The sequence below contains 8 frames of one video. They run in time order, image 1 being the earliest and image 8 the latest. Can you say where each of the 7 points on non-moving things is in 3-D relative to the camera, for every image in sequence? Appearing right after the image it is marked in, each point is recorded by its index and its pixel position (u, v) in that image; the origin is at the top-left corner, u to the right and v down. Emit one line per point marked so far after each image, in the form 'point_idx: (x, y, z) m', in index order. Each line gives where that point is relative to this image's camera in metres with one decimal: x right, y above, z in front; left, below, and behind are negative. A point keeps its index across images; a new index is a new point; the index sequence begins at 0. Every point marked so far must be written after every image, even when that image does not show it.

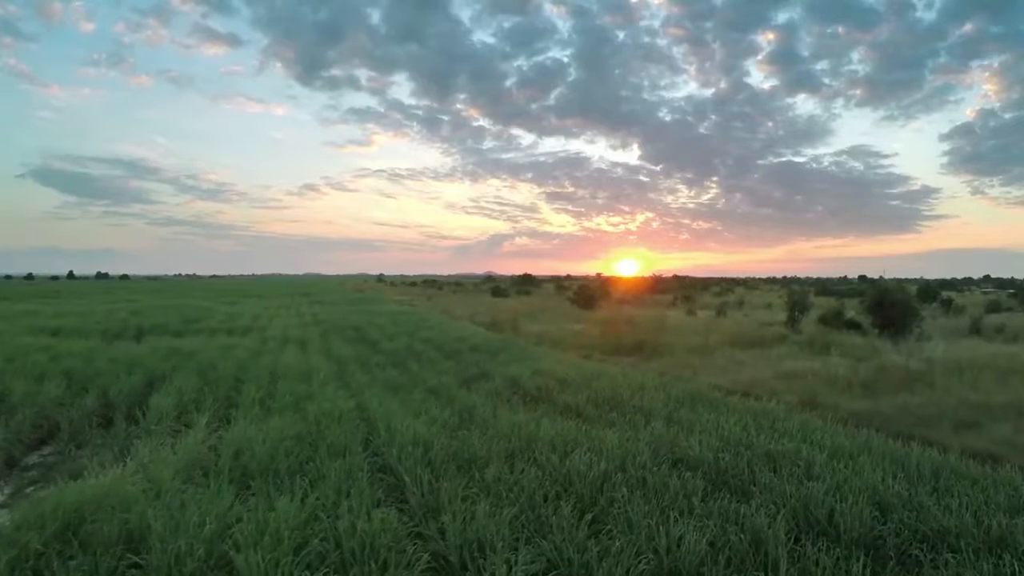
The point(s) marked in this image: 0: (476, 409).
0: (-0.8, -2.4, +13.1) m
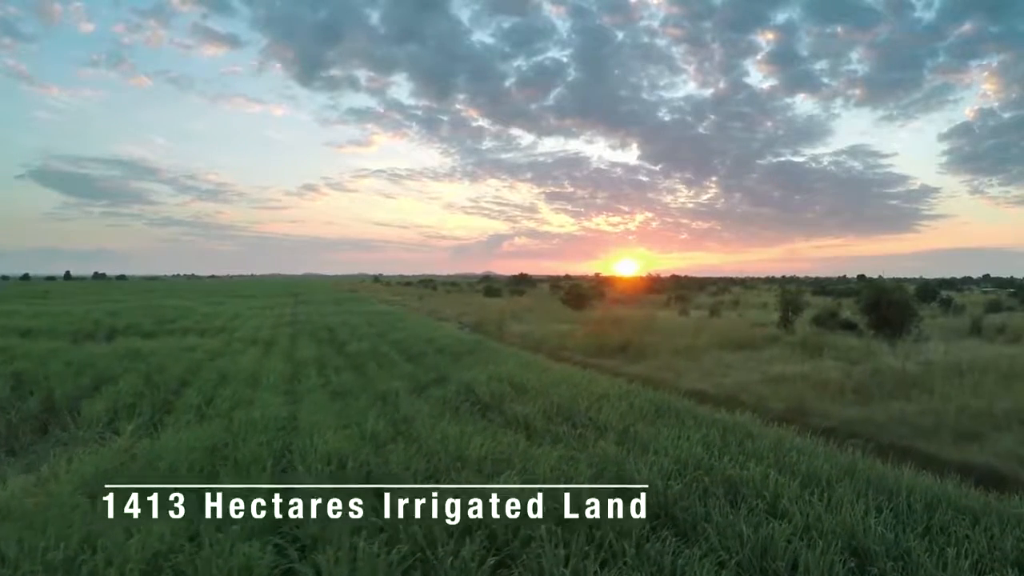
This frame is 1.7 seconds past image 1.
0: (-1.8, -2.3, +11.7) m
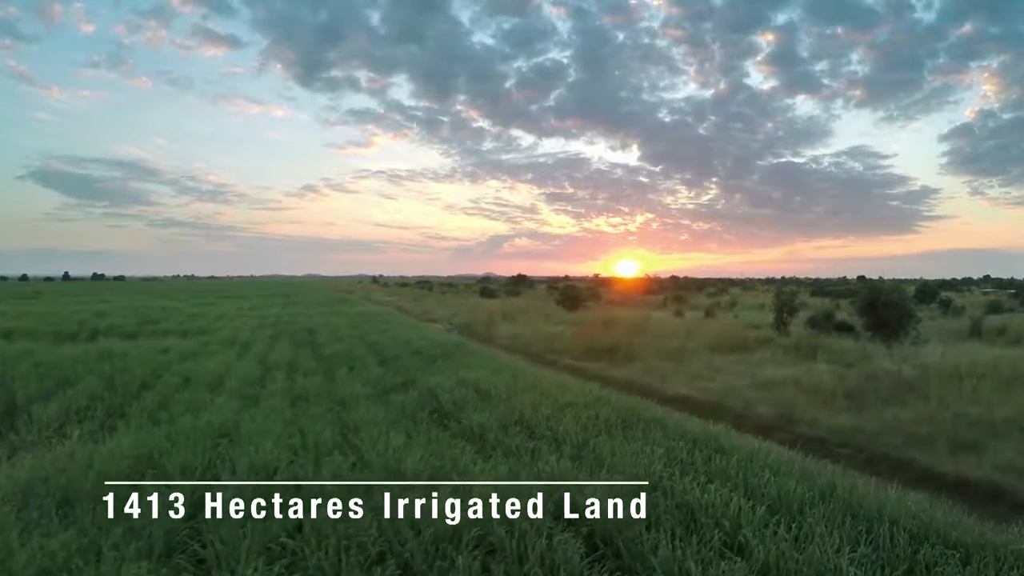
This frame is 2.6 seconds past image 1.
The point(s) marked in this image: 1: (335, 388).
0: (-2.4, -2.3, +10.9) m
1: (-4.4, -2.4, +16.1) m
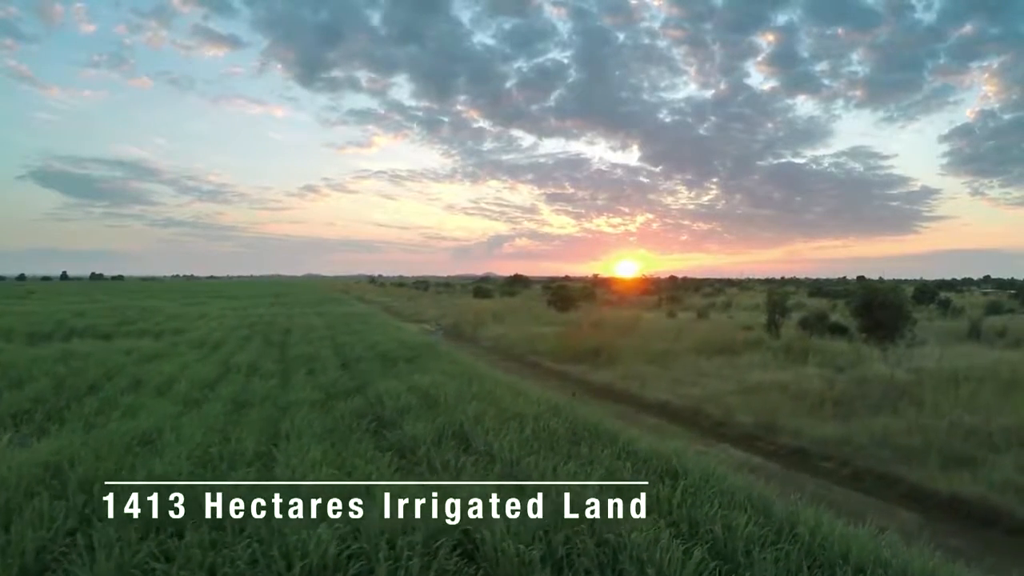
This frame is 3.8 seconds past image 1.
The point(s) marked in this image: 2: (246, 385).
0: (-3.2, -2.3, +9.8) m
1: (-5.2, -2.4, +15.0) m
2: (-7.0, -2.5, +17.3) m
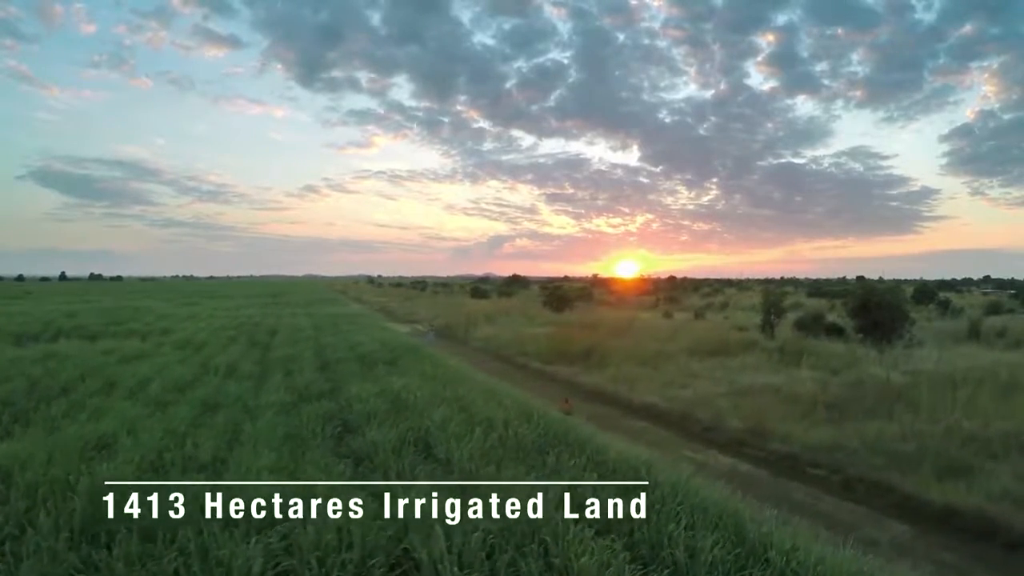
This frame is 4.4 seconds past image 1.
0: (-3.7, -2.3, +9.3) m
1: (-5.6, -2.4, +14.5) m
2: (-7.4, -2.5, +16.7) m
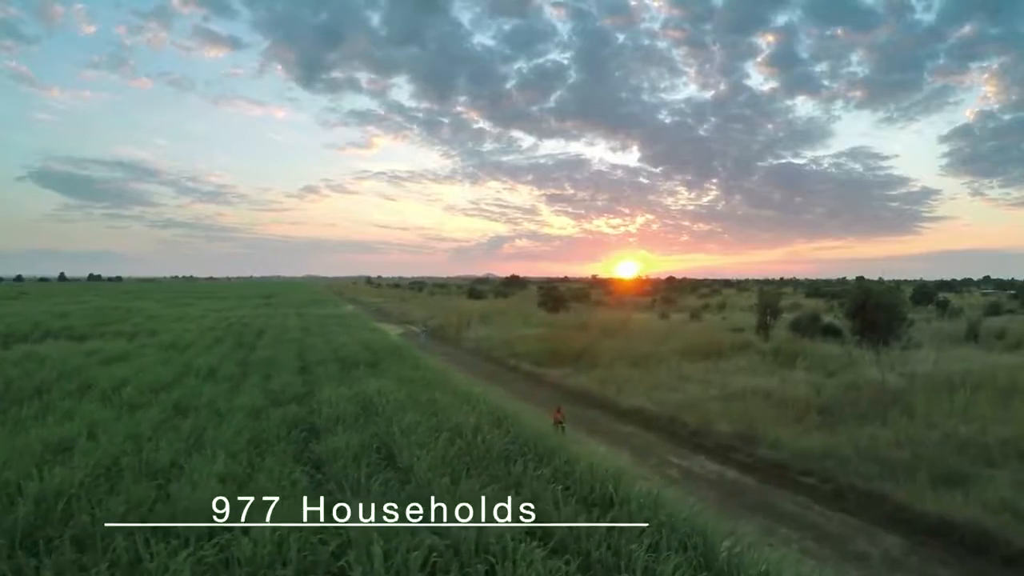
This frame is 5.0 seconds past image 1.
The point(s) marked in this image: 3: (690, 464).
0: (-4.1, -2.3, +8.8) m
1: (-6.0, -2.4, +14.0) m
2: (-7.8, -2.5, +16.2) m
3: (+3.2, -3.2, +11.9) m
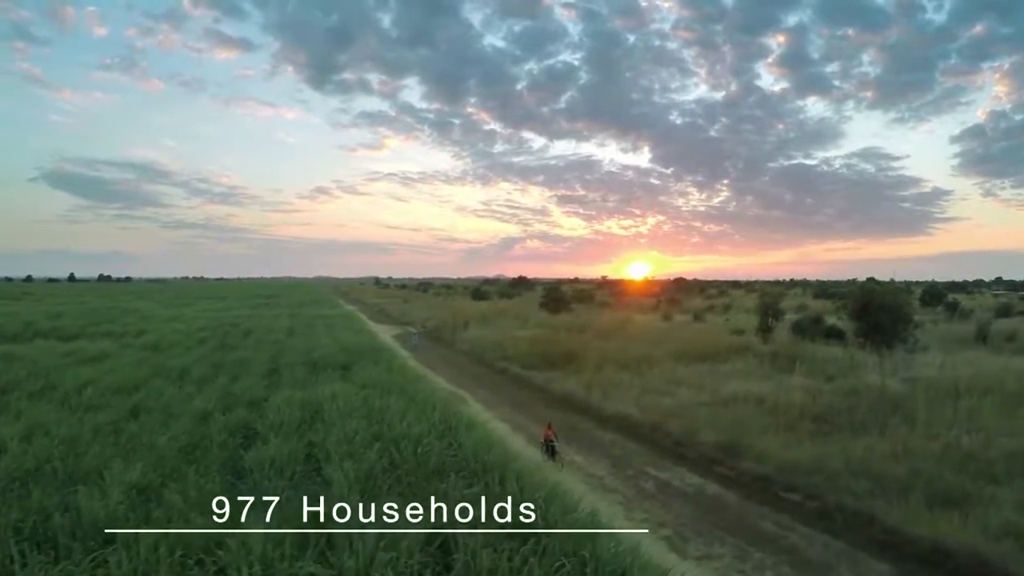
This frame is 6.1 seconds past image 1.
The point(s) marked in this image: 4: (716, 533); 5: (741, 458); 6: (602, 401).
0: (-4.7, -2.3, +8.0) m
1: (-6.6, -2.4, +13.3) m
2: (-8.3, -2.5, +15.6) m
3: (+2.6, -3.2, +11.1) m
4: (+2.7, -3.2, +8.7) m
5: (+4.0, -3.0, +11.5) m
6: (+2.3, -2.8, +16.6) m
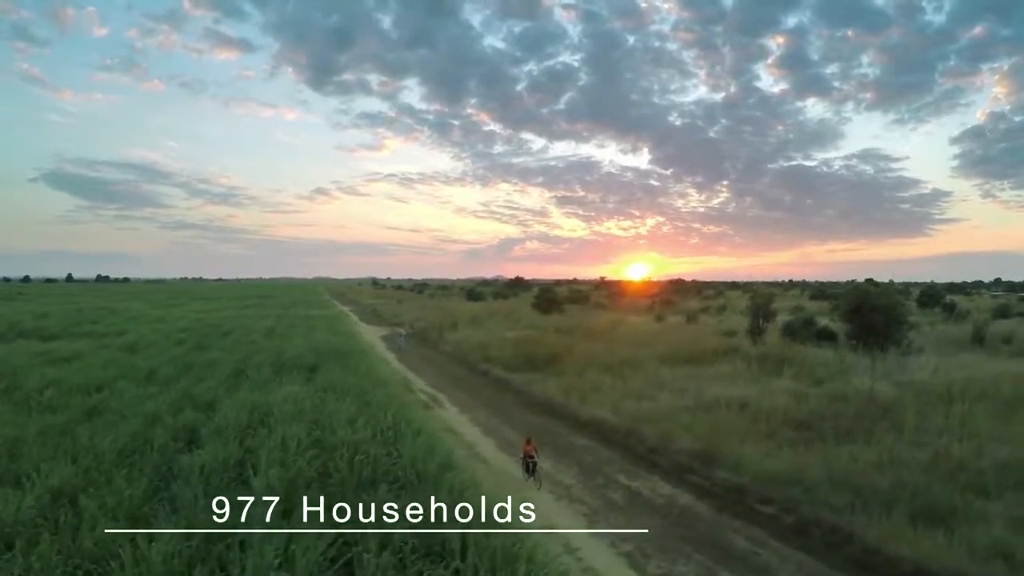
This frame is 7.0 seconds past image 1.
0: (-5.3, -2.2, +7.4) m
1: (-7.2, -2.4, +12.6) m
2: (-9.0, -2.5, +14.9) m
3: (+2.0, -3.2, +10.4) m
4: (+2.1, -3.2, +8.1) m
5: (+3.4, -3.0, +10.9) m
6: (+1.7, -2.8, +15.9) m
